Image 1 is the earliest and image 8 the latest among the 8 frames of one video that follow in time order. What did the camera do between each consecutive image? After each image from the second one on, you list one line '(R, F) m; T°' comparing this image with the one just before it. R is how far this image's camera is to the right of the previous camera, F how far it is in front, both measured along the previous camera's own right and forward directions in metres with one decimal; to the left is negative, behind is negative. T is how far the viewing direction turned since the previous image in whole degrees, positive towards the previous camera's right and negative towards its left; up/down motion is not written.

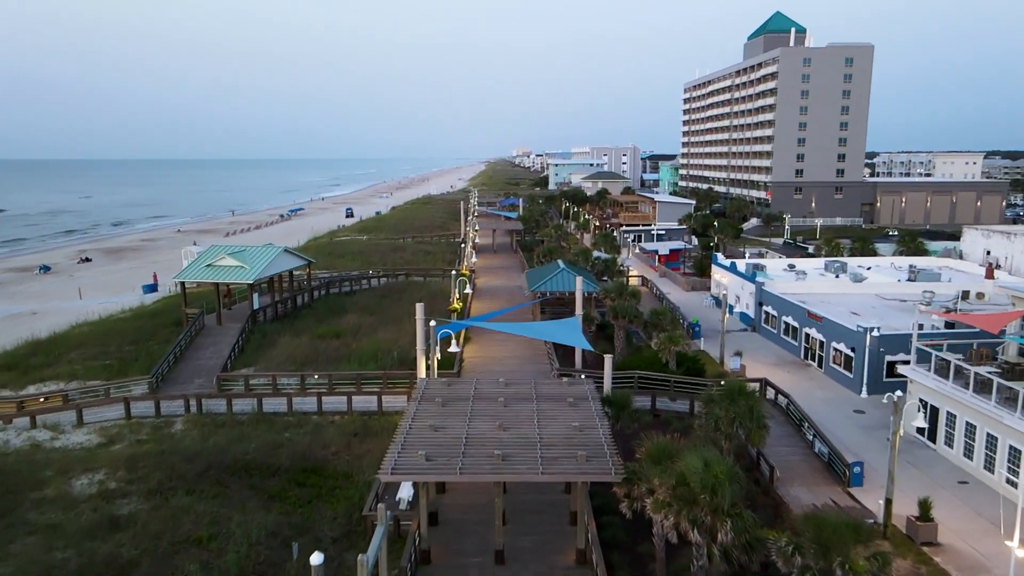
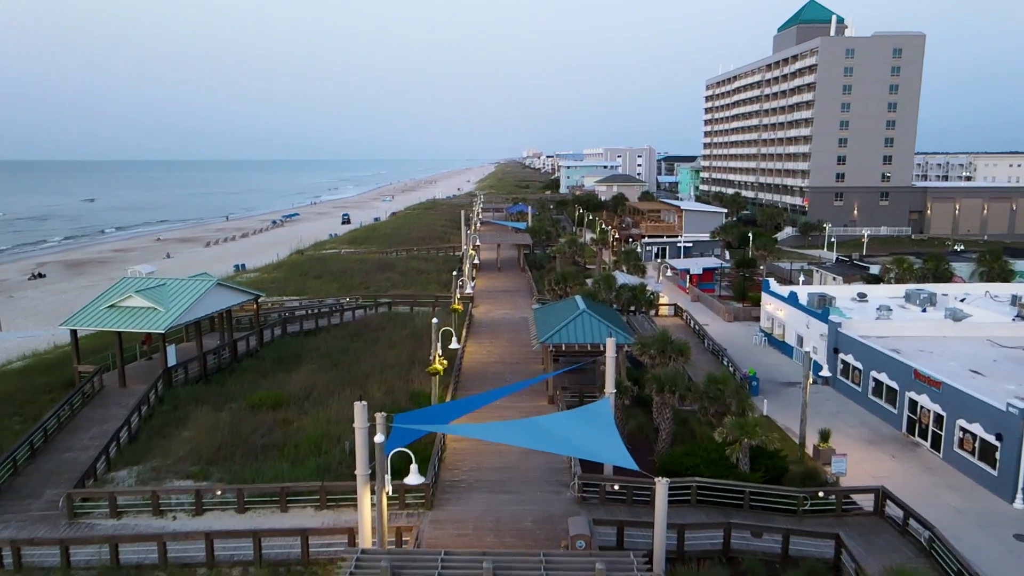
(+0.2, +7.3) m; -1°
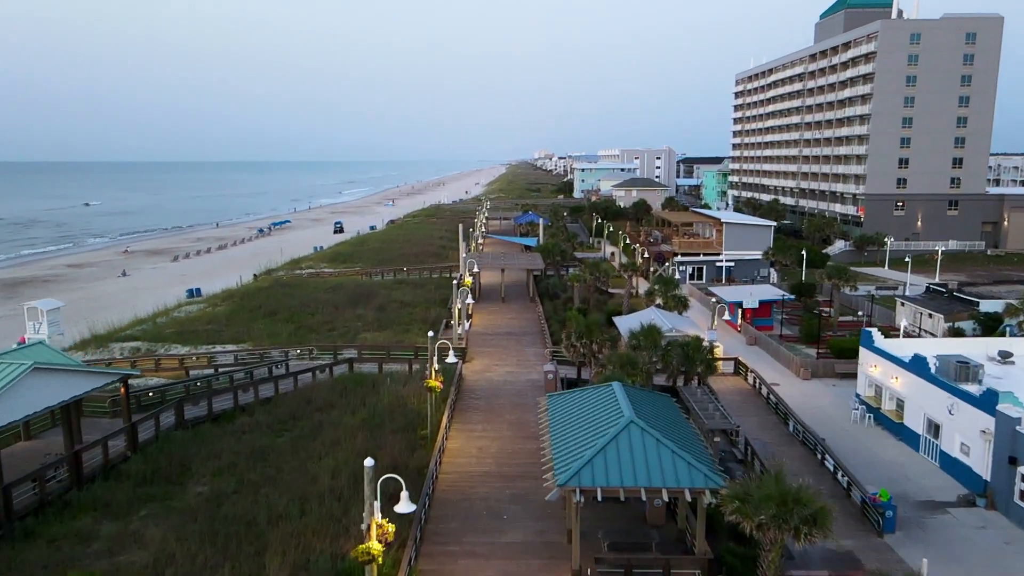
(+0.2, +9.0) m; -1°
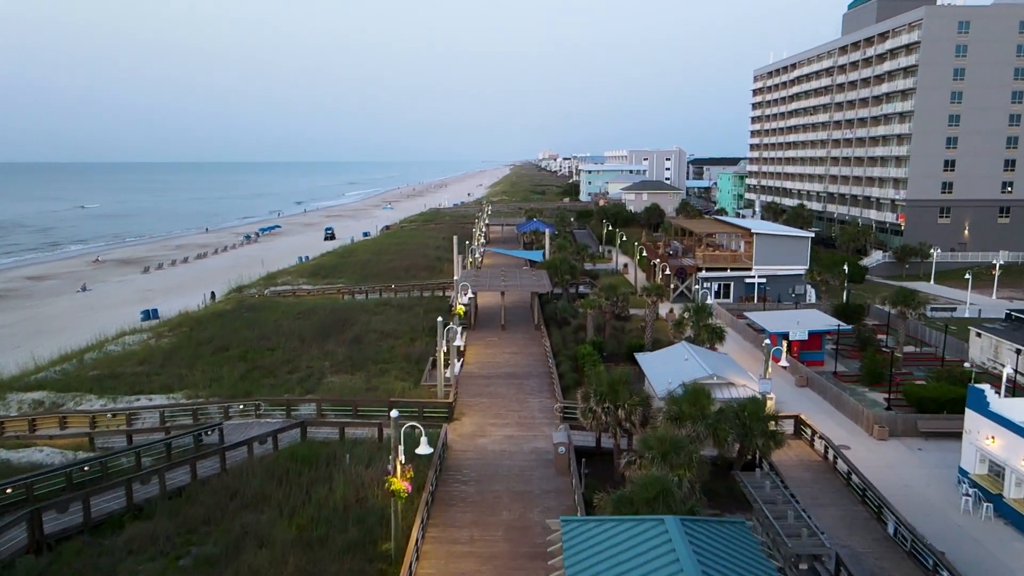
(+0.1, +5.7) m; 0°
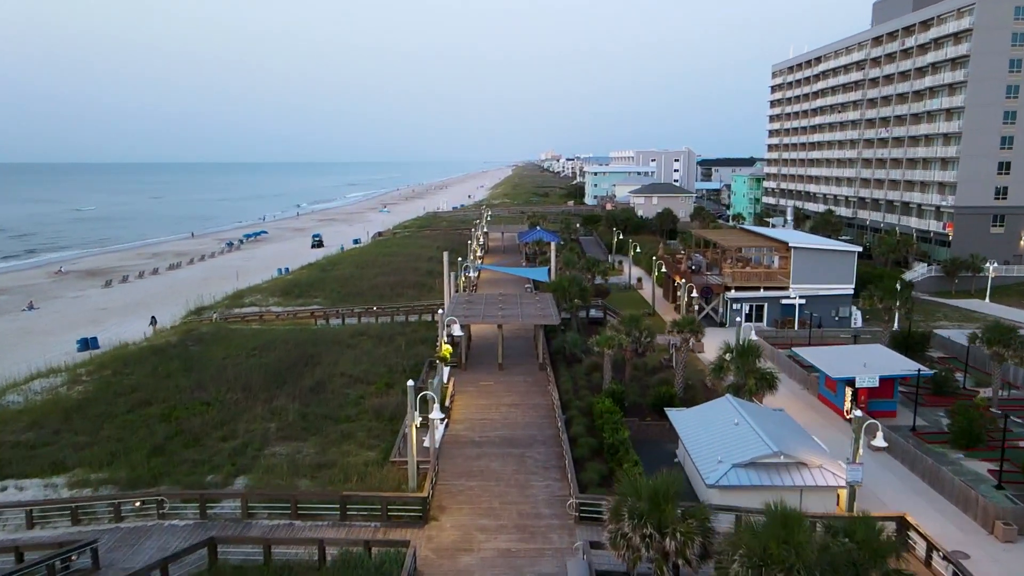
(+0.1, +5.7) m; 0°
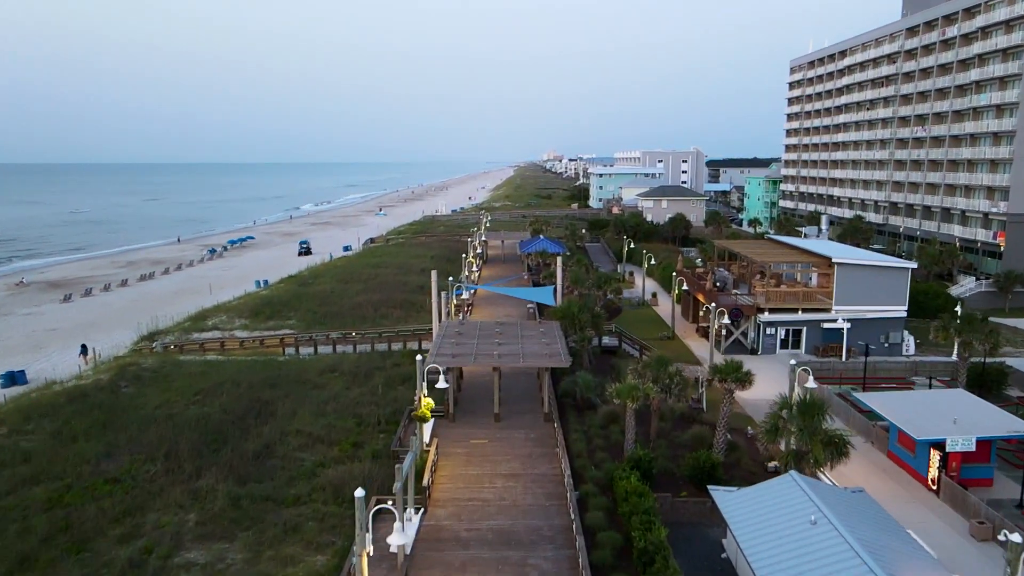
(+0.1, +4.9) m; 0°
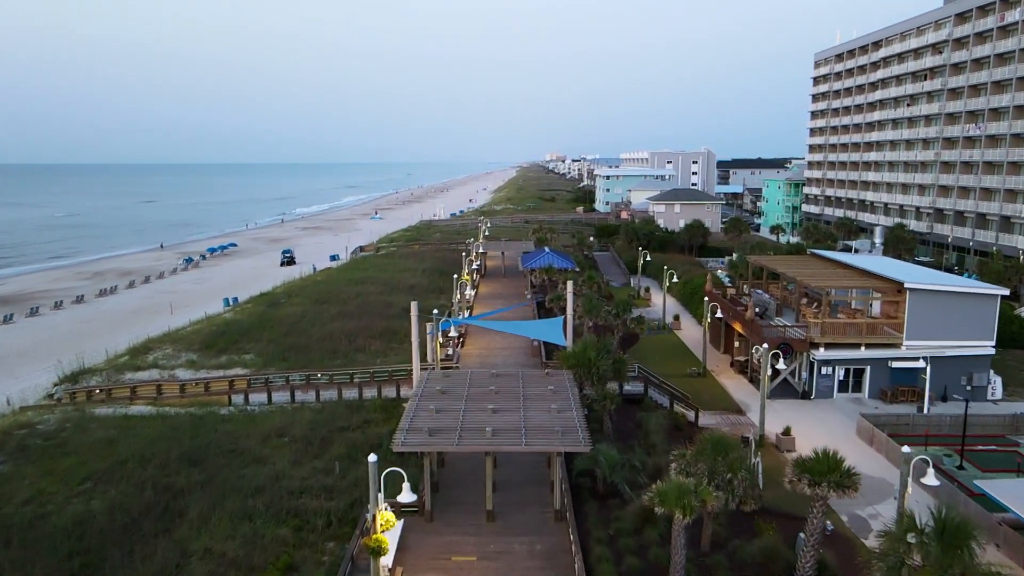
(+0.1, +5.8) m; 0°
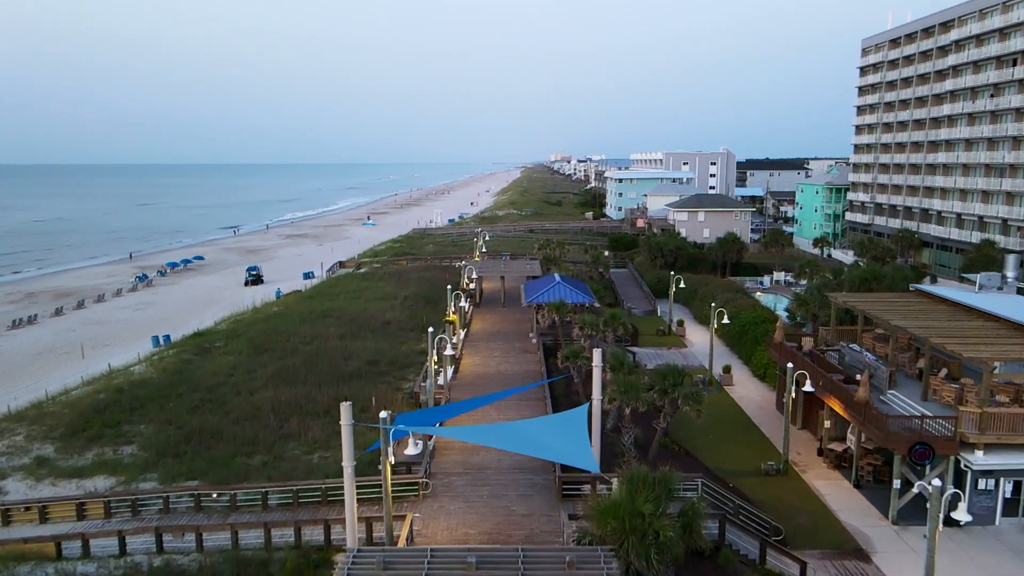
(+0.2, +9.1) m; 0°
